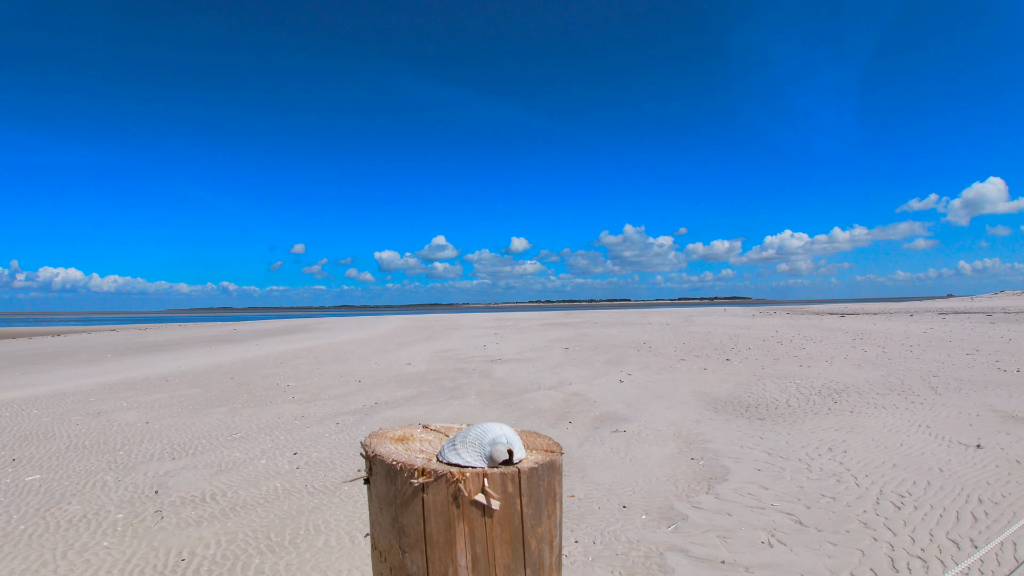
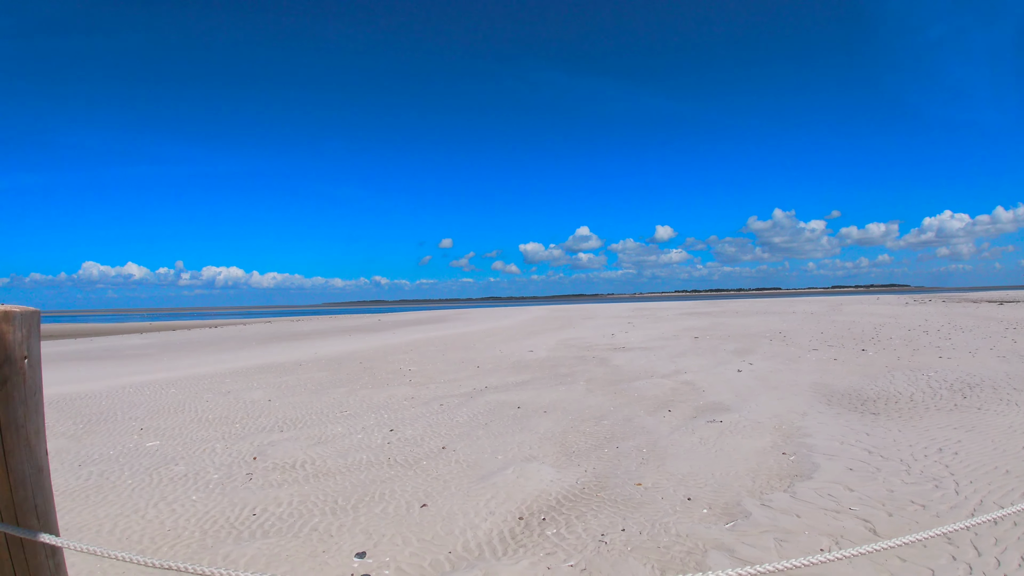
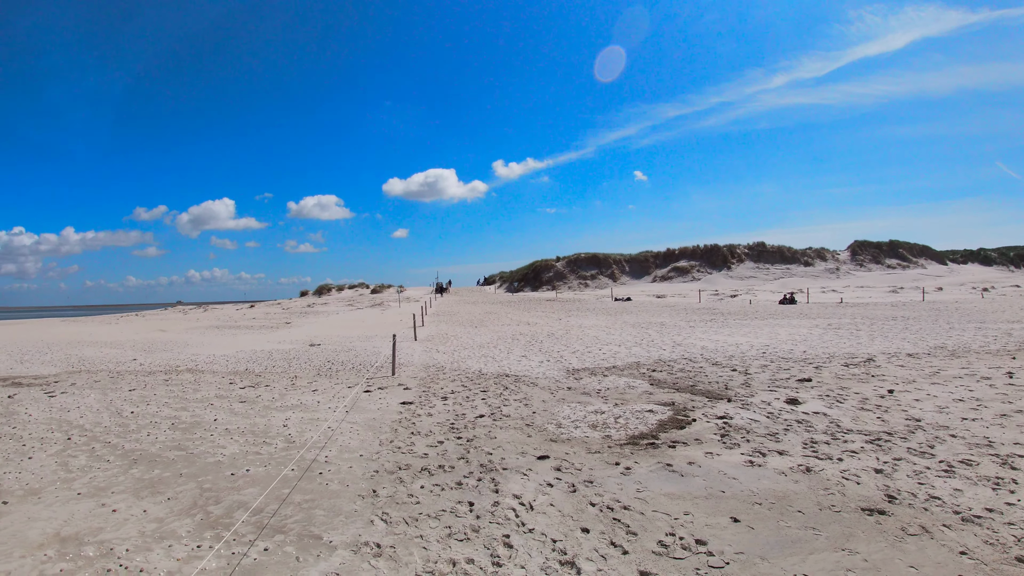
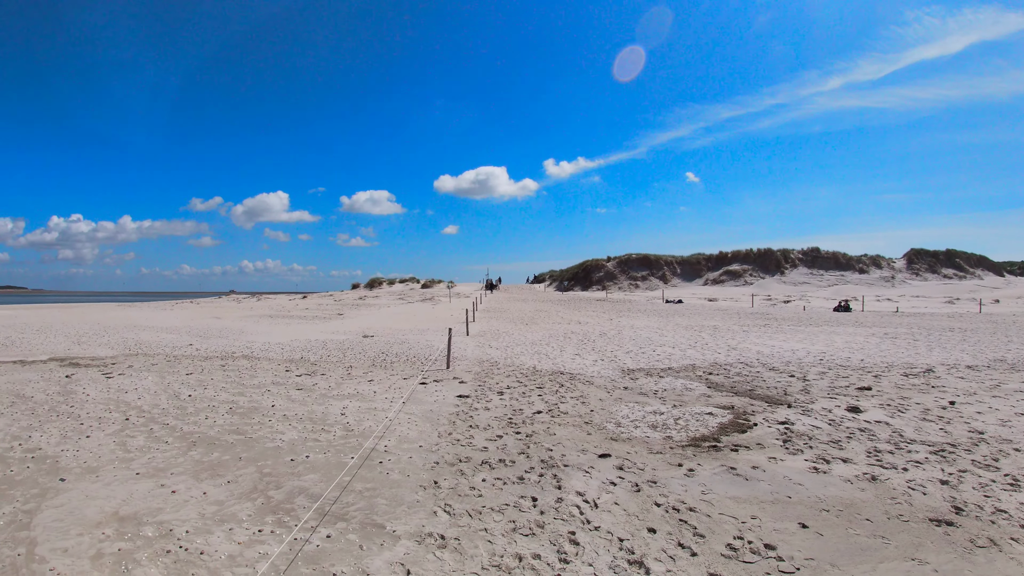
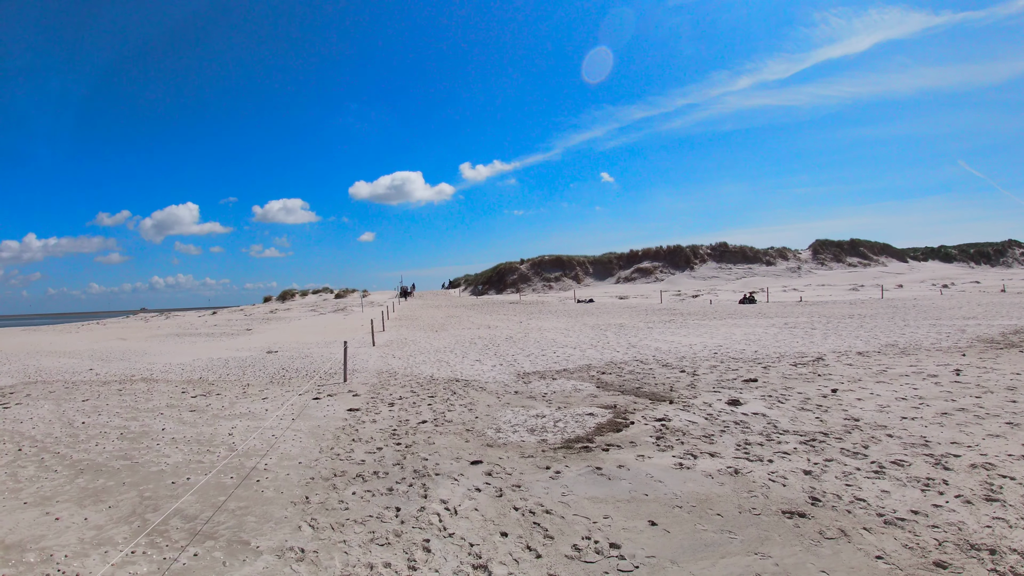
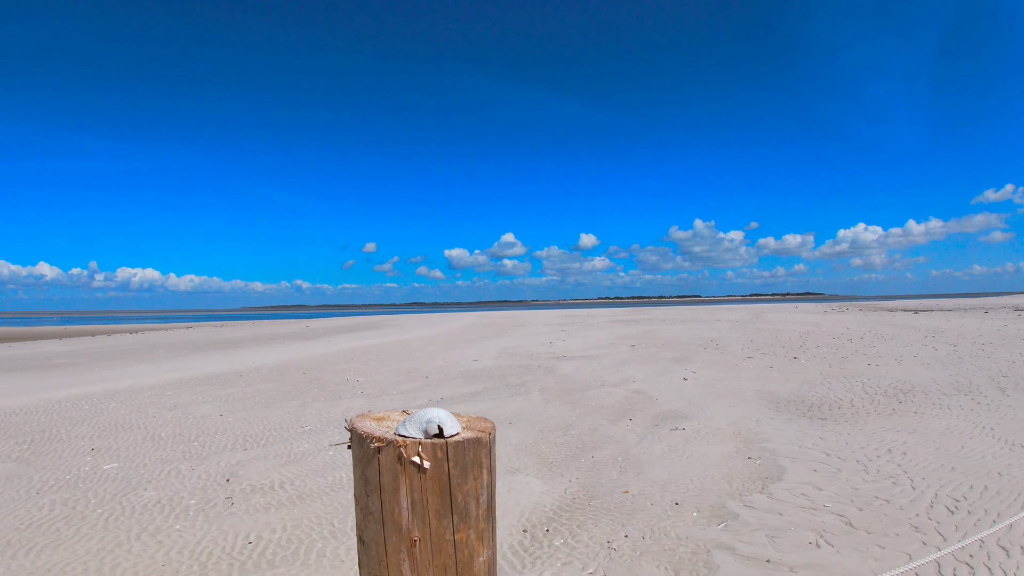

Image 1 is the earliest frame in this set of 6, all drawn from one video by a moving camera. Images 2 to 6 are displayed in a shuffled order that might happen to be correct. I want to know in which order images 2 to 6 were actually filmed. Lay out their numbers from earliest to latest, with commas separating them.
6, 2, 5, 3, 4
